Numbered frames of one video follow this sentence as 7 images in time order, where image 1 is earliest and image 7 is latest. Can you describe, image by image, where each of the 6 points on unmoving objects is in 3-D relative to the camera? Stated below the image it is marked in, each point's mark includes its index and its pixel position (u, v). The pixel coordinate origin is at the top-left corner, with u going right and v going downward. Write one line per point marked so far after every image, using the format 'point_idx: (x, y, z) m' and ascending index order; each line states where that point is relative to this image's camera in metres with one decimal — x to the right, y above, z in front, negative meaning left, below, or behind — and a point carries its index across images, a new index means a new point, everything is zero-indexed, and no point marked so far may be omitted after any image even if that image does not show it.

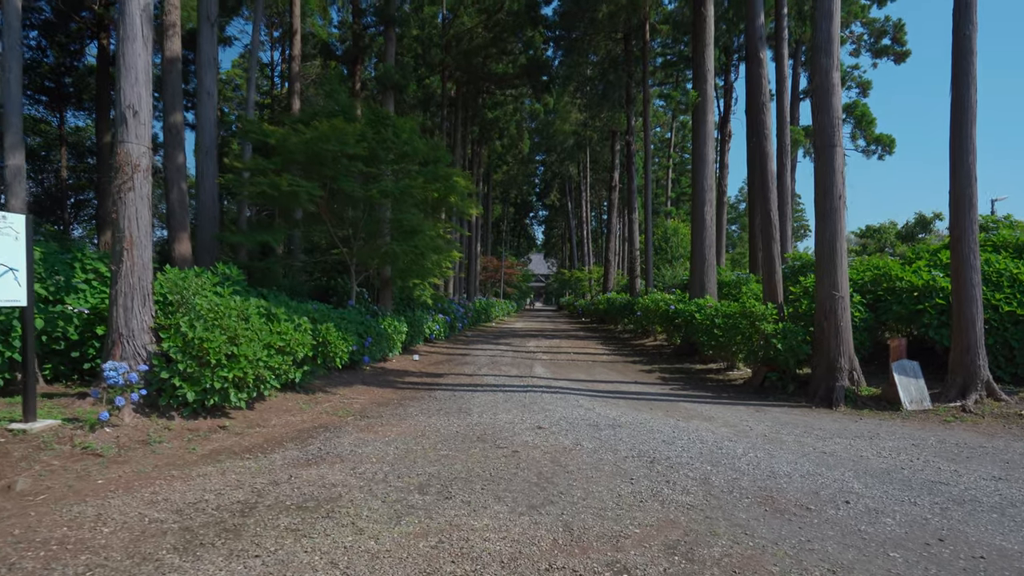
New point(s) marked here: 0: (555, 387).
0: (+0.6, -1.5, +8.8) m
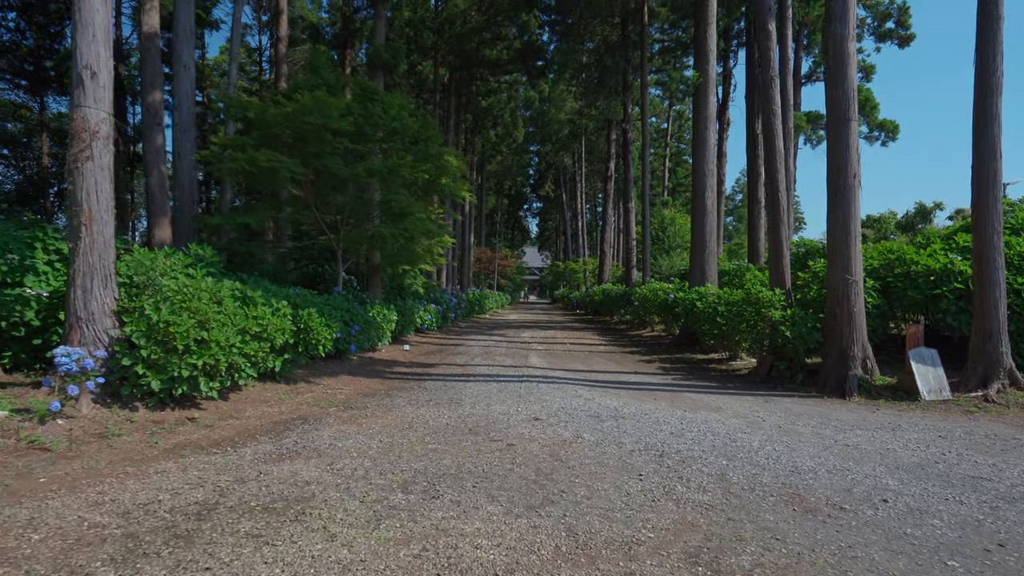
0: (+0.6, -1.3, +8.4) m
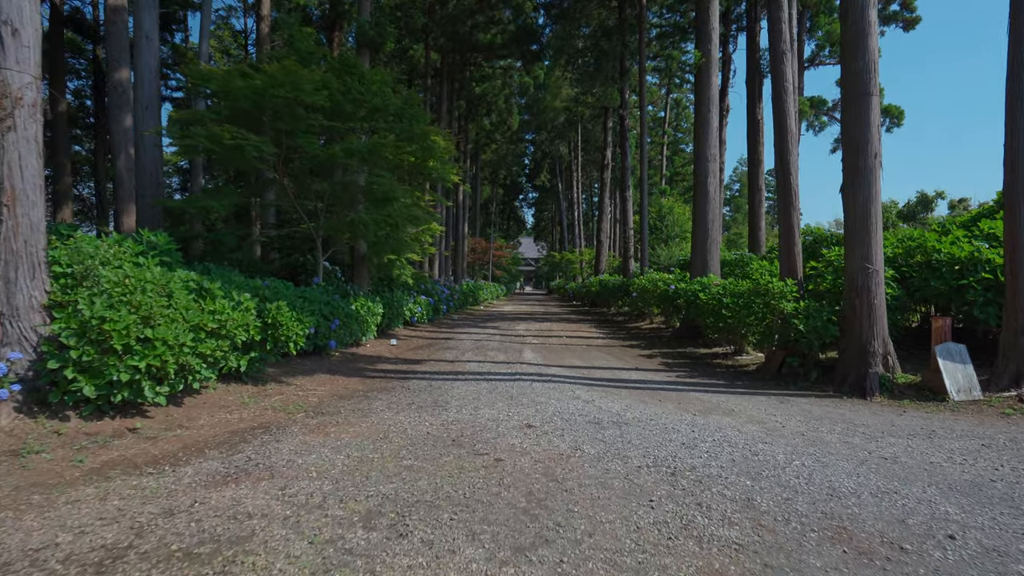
0: (+0.5, -1.2, +7.7) m
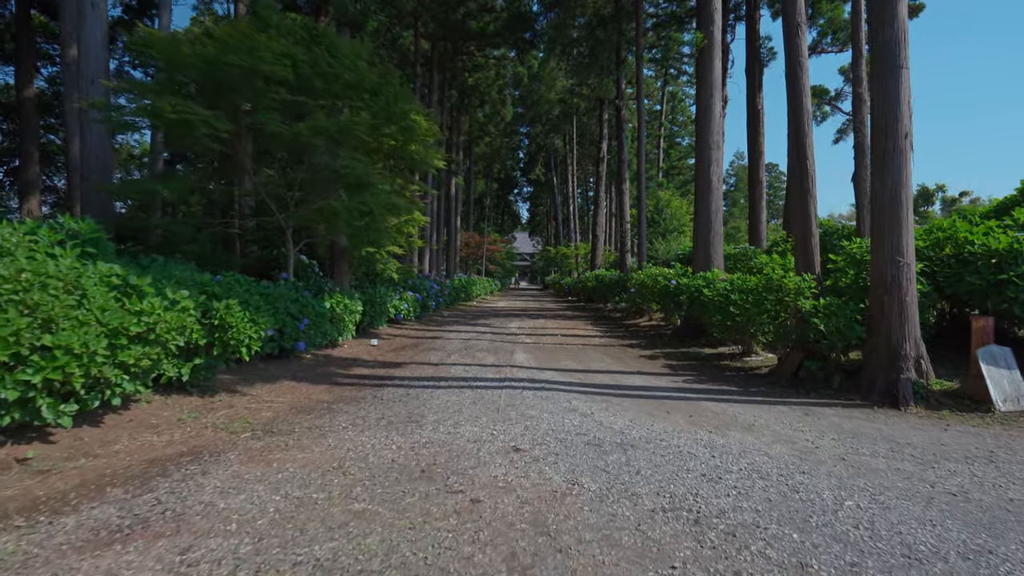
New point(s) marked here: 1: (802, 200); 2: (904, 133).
0: (+0.3, -1.1, +6.9) m
1: (+4.0, +1.2, +8.1) m
2: (+4.3, +1.7, +6.4) m
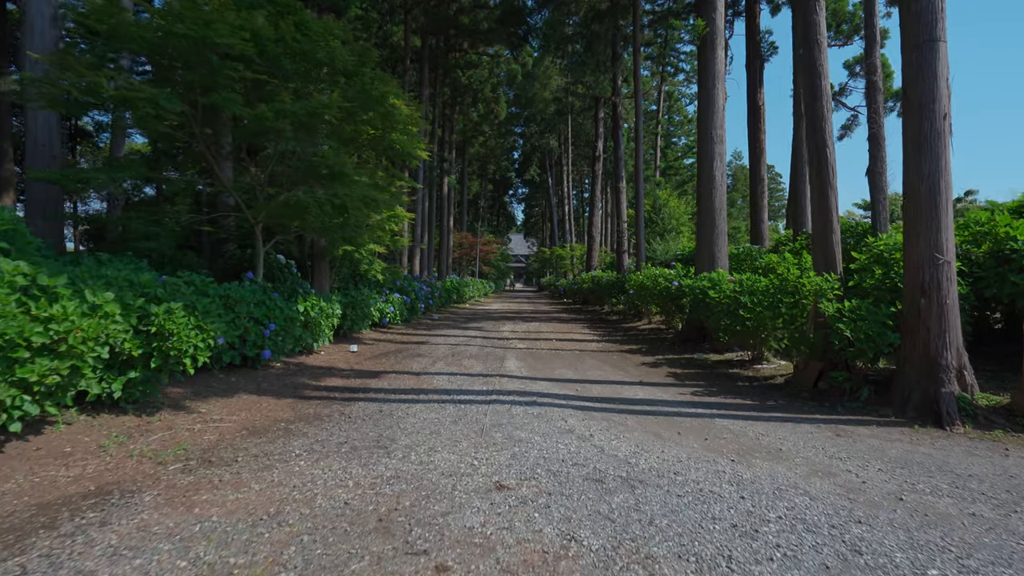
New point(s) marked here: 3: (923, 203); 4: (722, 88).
0: (+0.2, -1.1, +6.1) m
1: (+3.9, +1.2, +7.4) m
2: (+4.2, +1.7, +5.7) m
3: (+4.0, +0.8, +5.7) m
4: (+4.6, +4.4, +12.9) m
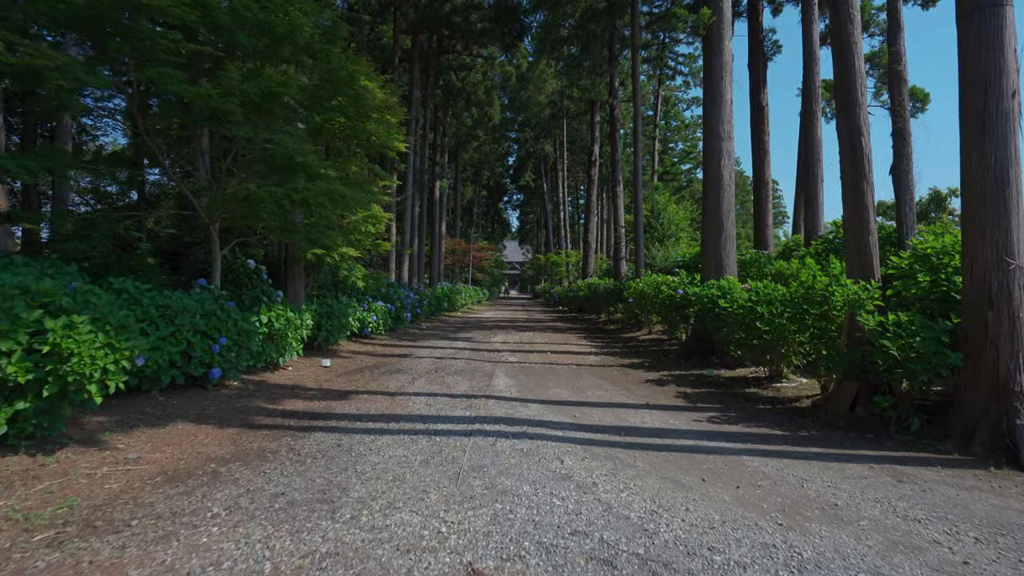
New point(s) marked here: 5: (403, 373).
0: (+0.1, -1.2, +5.2) m
1: (+3.7, +1.1, +6.5) m
2: (+4.1, +1.6, +4.8) m
3: (+3.9, +0.7, +4.8) m
4: (+4.4, +4.2, +12.1) m
5: (-1.6, -1.2, +8.4) m
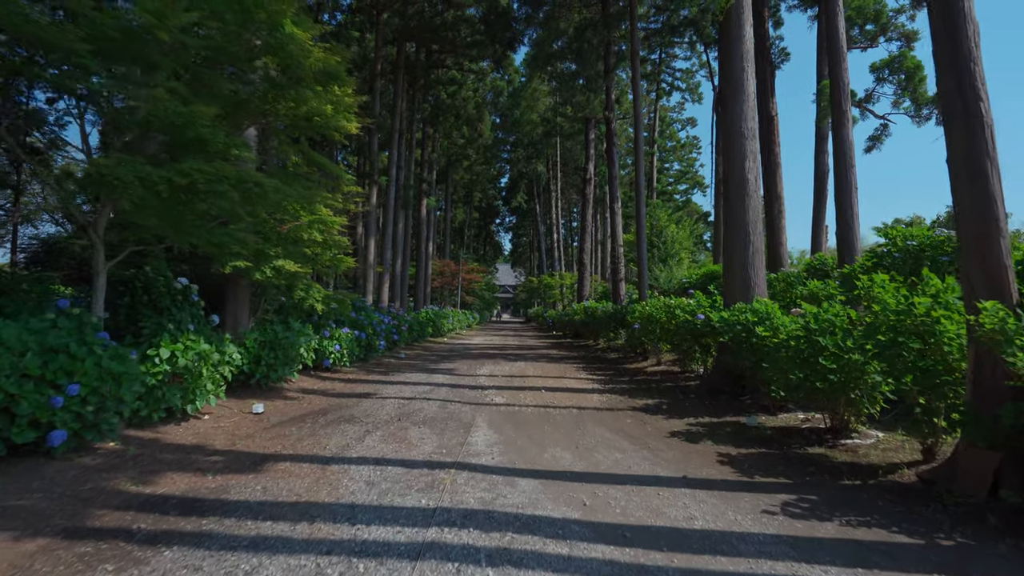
0: (-0.1, -1.3, +3.3) m
1: (+3.6, +0.9, +4.7) m
2: (+3.9, +1.5, +3.1) m
3: (+3.8, +0.6, +3.1) m
4: (+4.2, +3.8, +10.4) m
5: (-1.7, -1.5, +6.5) m
